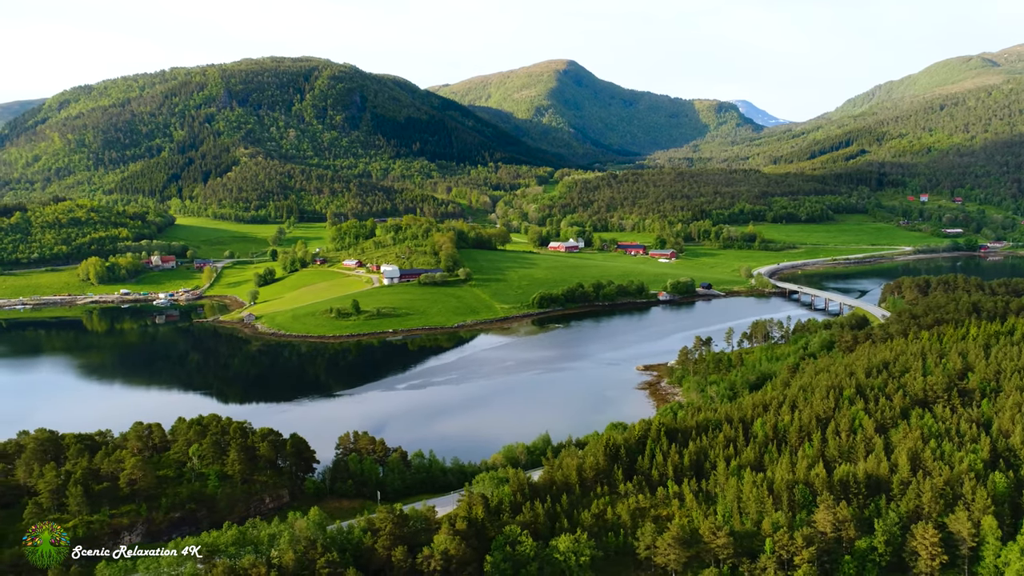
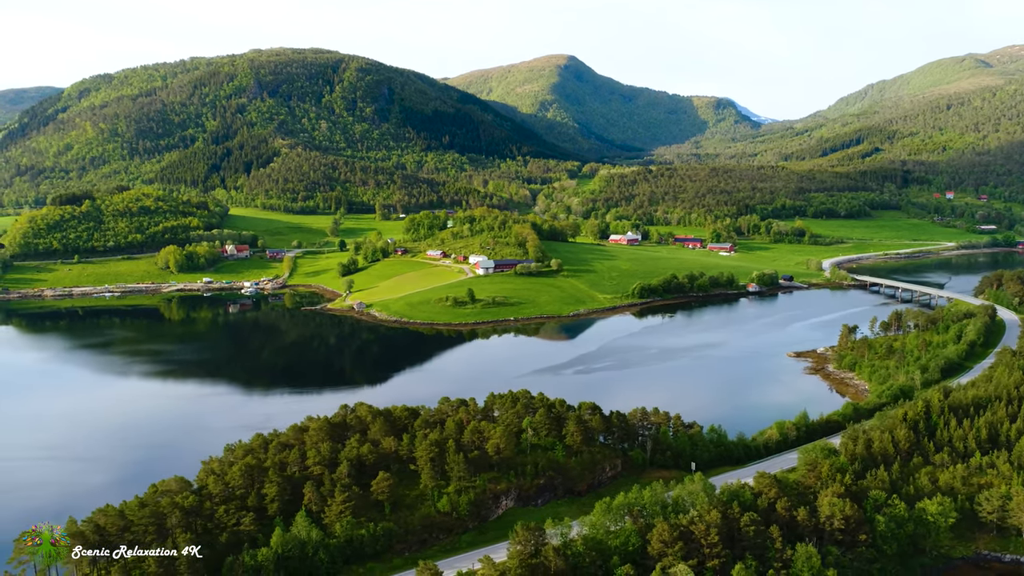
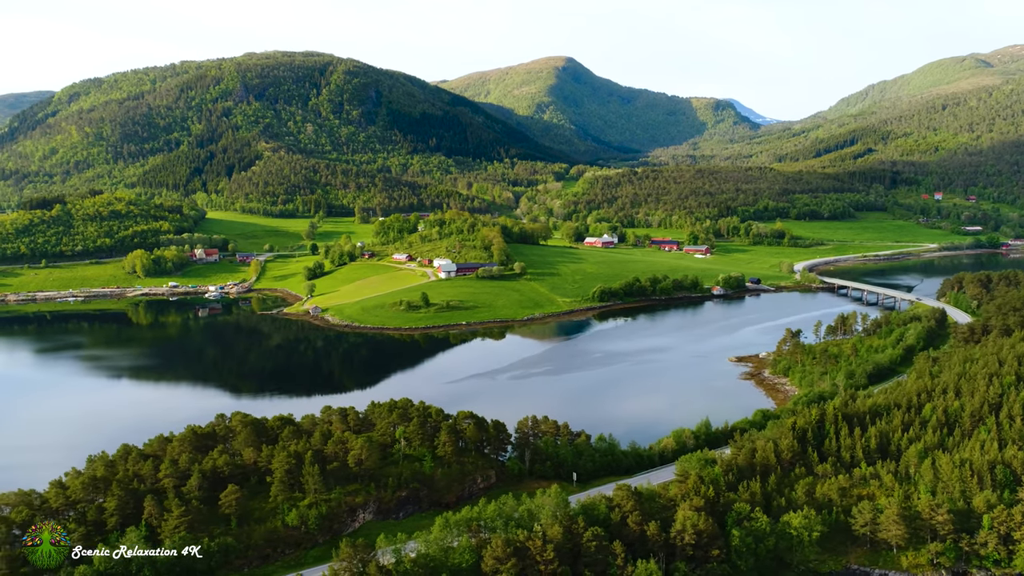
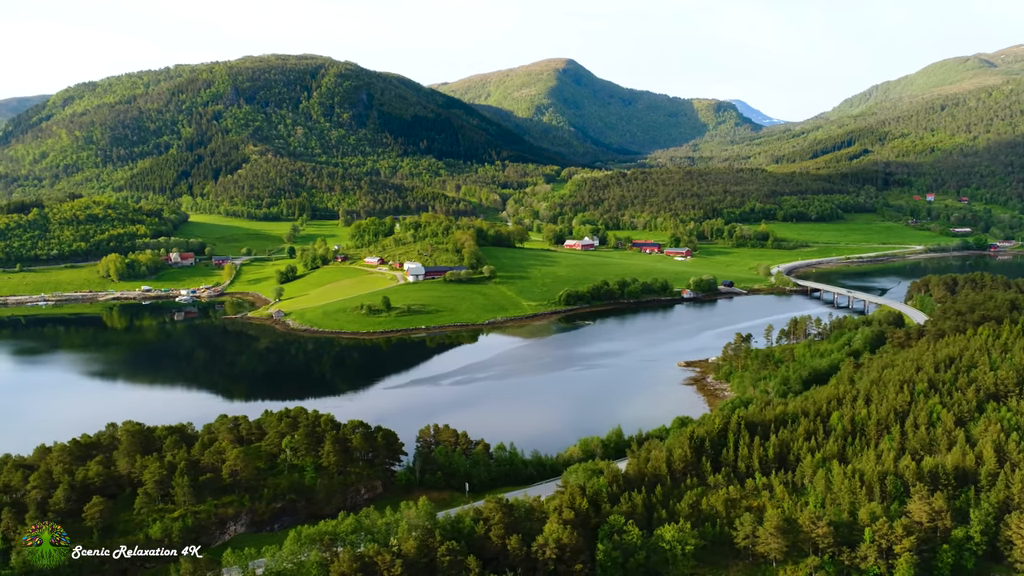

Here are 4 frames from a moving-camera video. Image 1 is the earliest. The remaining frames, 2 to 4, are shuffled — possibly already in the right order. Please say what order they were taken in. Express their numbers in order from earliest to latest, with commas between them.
4, 3, 2
